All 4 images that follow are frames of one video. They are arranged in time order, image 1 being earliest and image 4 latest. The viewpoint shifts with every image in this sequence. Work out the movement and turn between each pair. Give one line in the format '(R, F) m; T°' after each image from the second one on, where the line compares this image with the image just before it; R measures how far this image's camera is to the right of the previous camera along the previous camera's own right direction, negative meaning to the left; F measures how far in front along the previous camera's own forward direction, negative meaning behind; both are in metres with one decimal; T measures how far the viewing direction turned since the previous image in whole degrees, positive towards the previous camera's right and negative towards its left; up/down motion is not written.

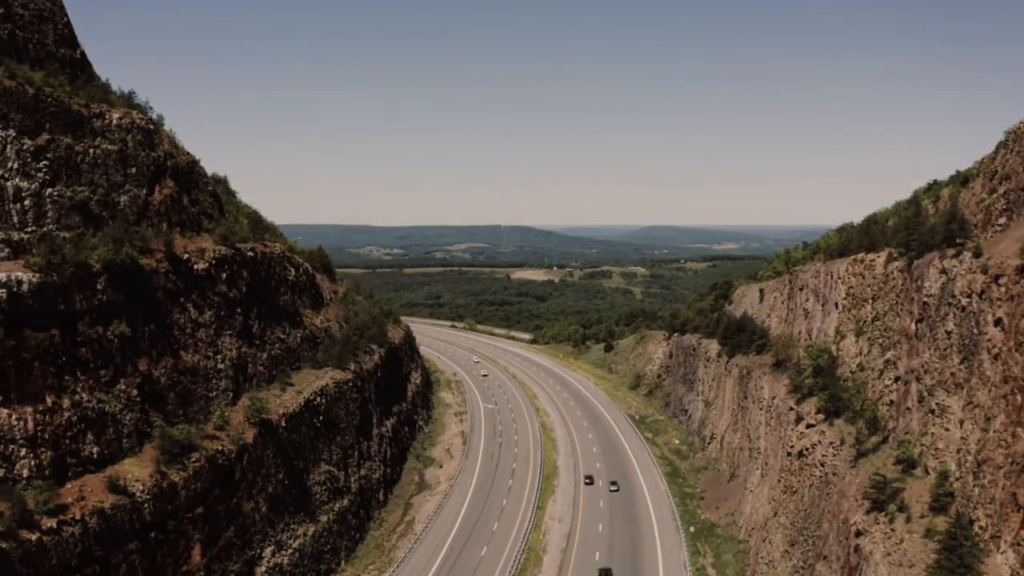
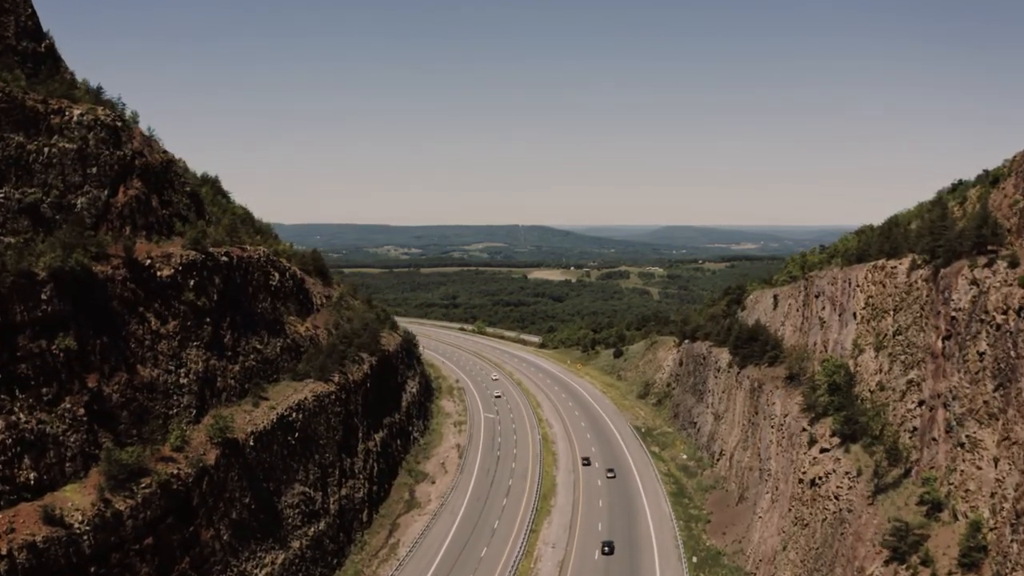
(+1.9, +3.0) m; -2°
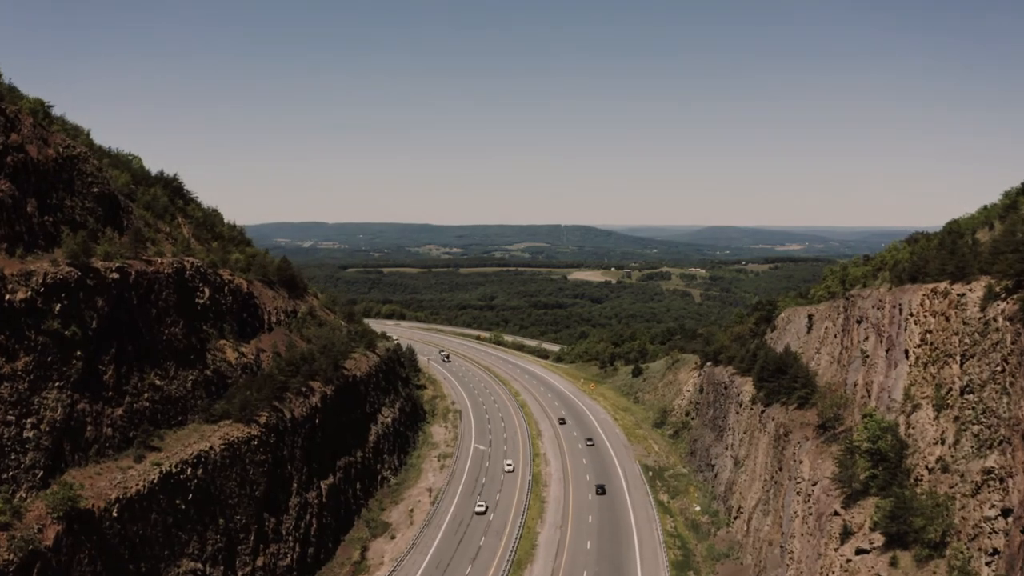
(+4.9, +8.5) m; -4°
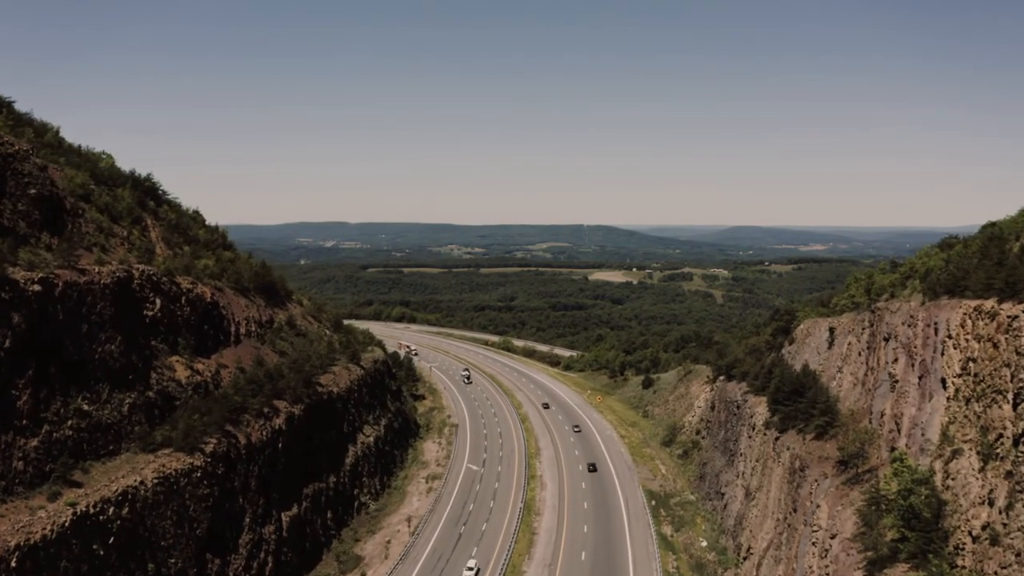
(+2.6, +4.4) m; -2°
